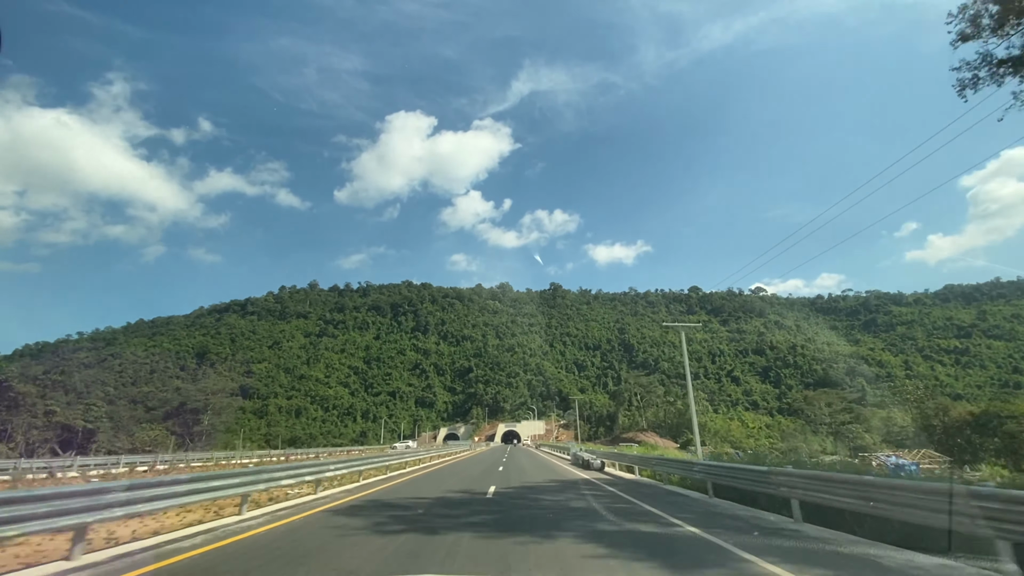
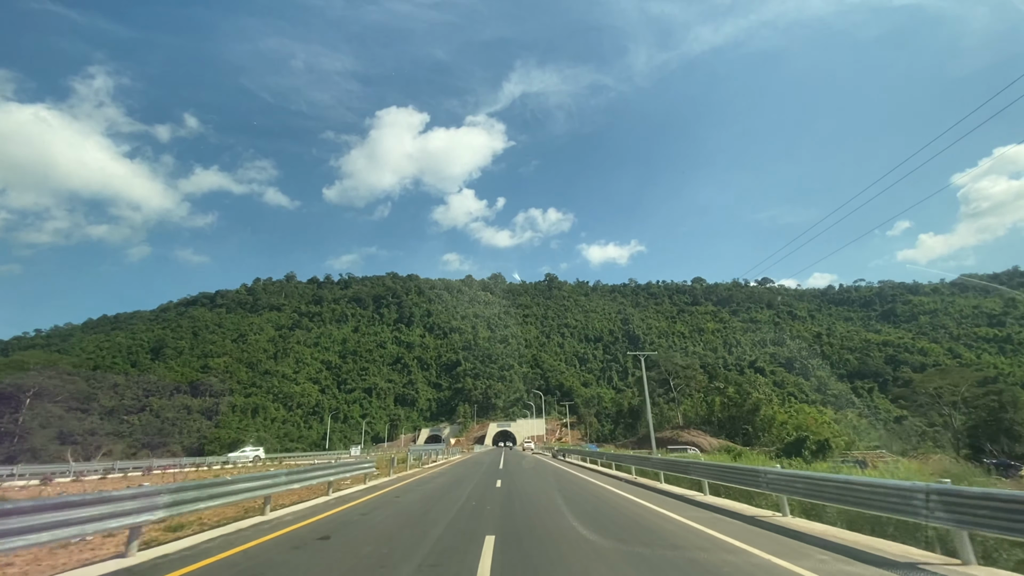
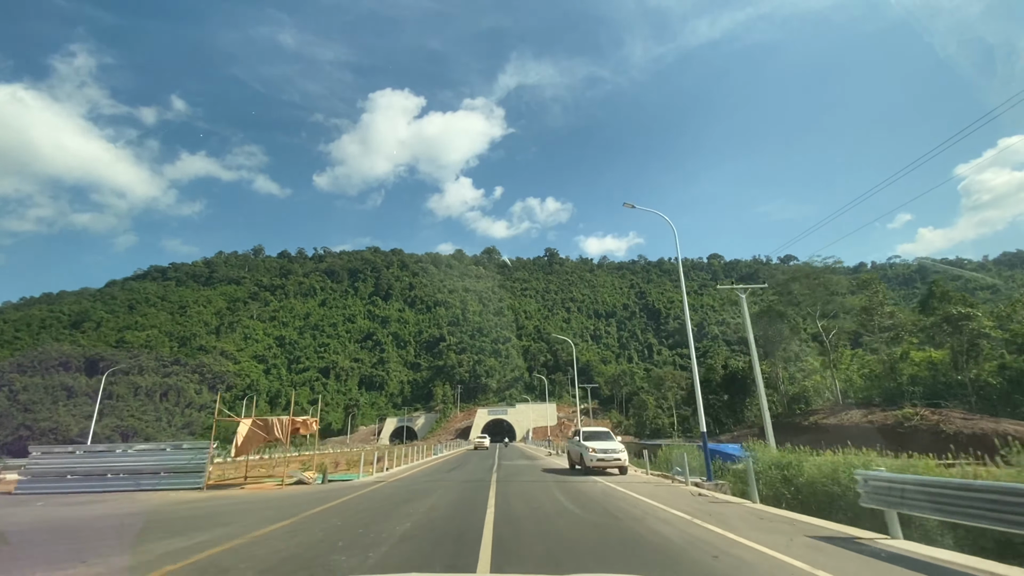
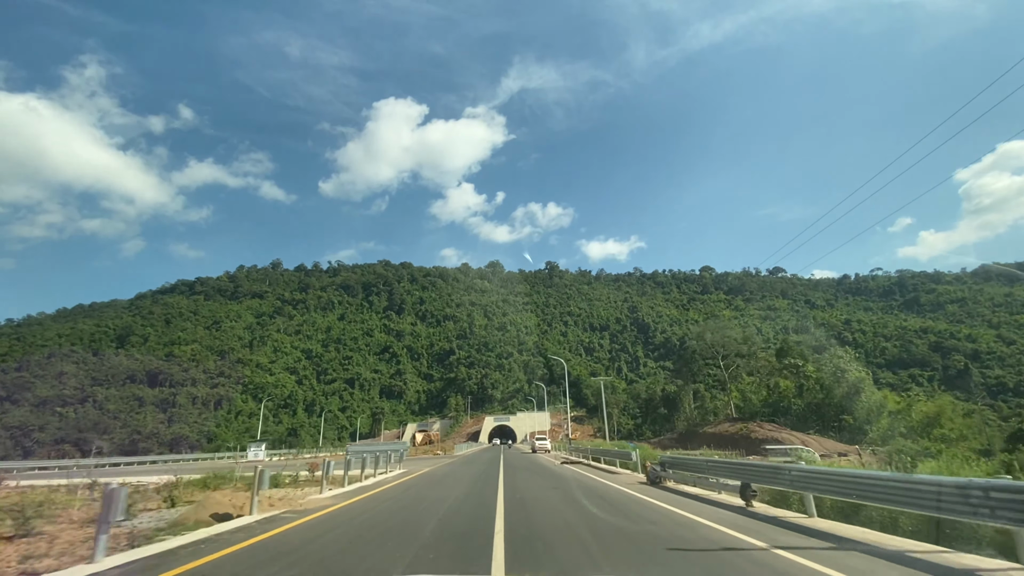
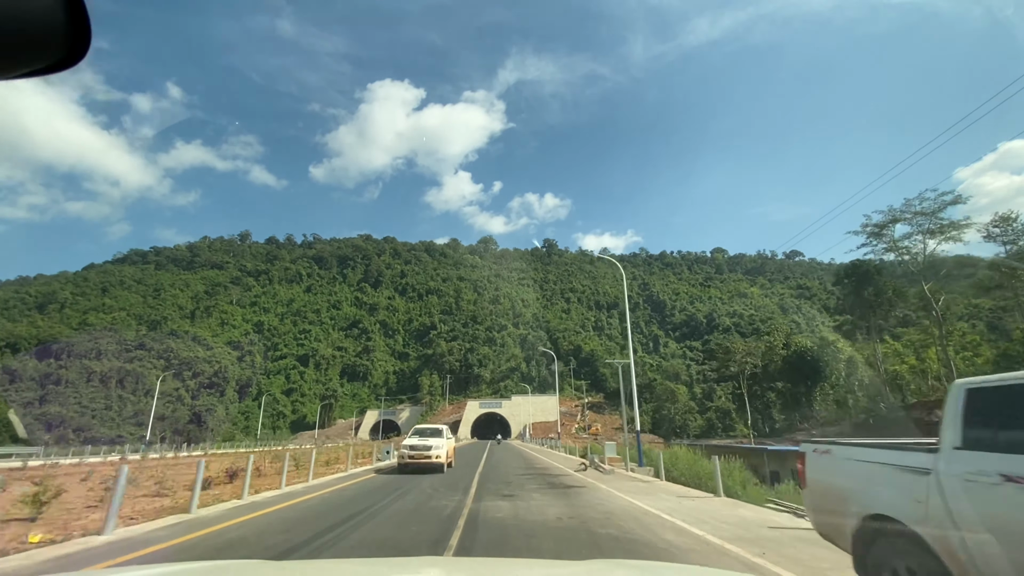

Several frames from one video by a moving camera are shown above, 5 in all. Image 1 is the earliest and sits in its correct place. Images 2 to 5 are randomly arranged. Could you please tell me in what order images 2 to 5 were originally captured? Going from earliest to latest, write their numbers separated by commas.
2, 4, 3, 5
